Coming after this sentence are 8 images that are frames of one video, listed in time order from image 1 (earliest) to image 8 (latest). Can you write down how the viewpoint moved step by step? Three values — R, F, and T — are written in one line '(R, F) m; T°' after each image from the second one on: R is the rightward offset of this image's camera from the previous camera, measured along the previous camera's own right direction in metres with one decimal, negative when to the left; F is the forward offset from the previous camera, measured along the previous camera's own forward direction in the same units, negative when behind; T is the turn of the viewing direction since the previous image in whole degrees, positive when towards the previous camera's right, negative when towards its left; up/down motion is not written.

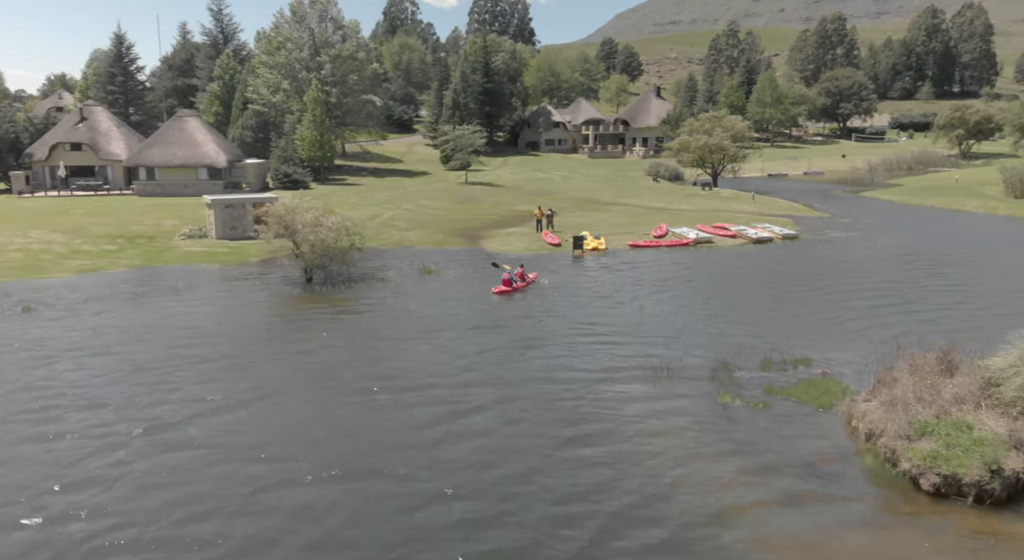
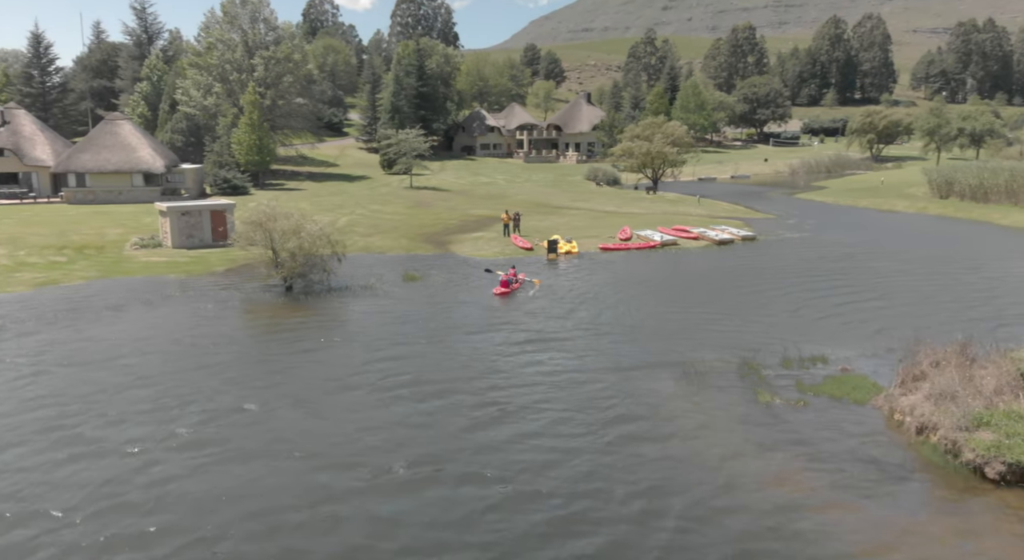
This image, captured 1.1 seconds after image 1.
(-2.7, +0.4) m; +6°
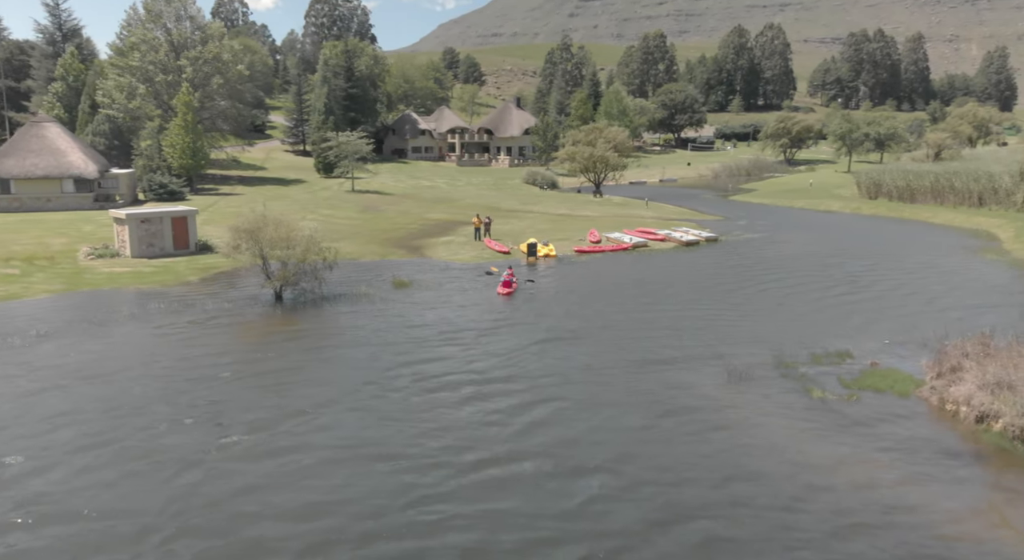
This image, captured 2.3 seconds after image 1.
(-3.4, +0.3) m; +6°
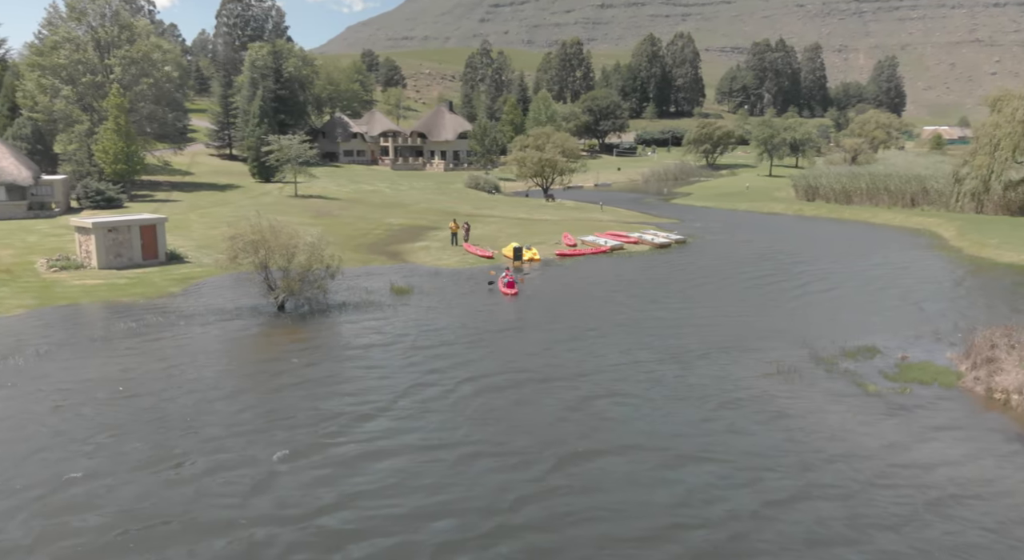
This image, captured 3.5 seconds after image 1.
(-3.7, +0.3) m; +6°
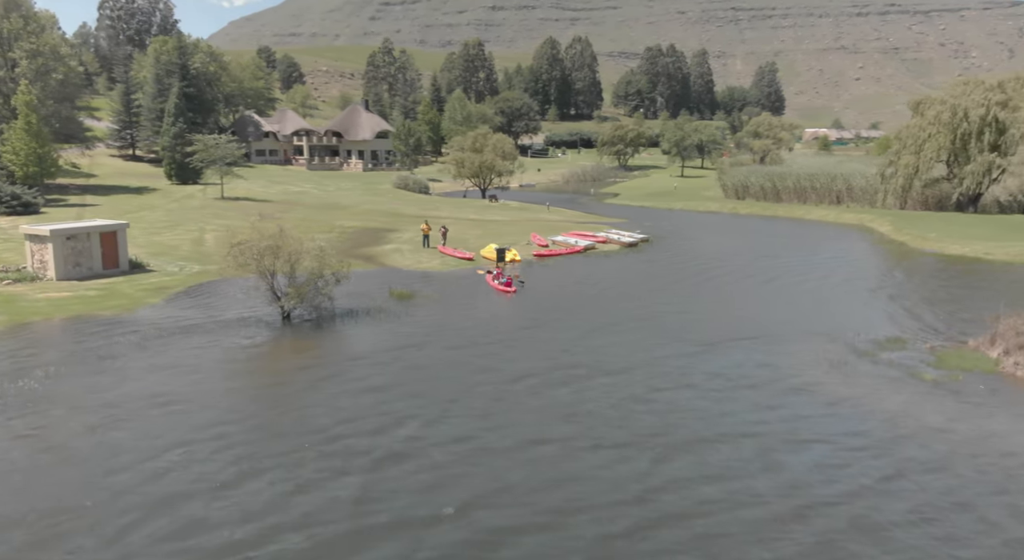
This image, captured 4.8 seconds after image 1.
(-4.4, +0.6) m; +8°
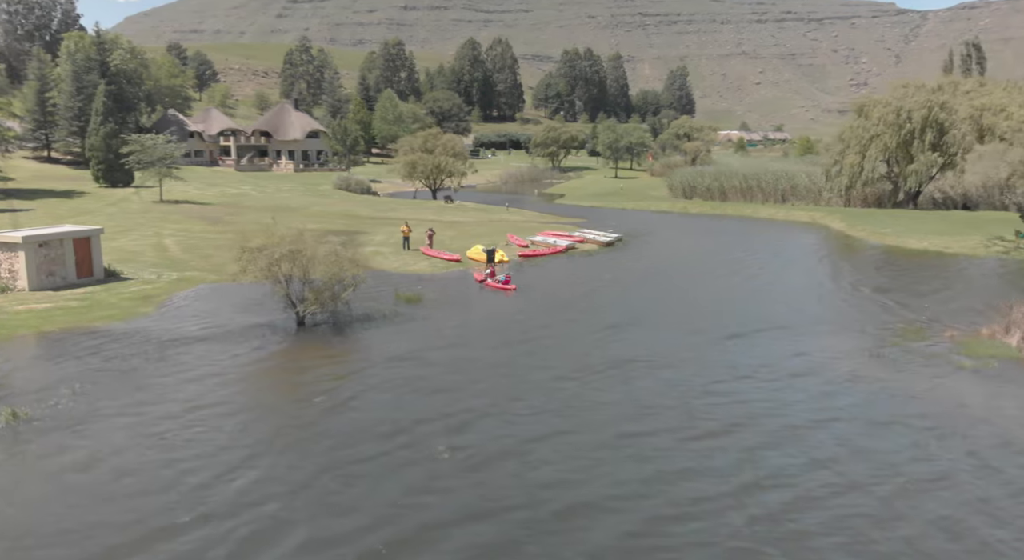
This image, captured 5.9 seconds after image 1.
(-3.8, +0.4) m; +6°
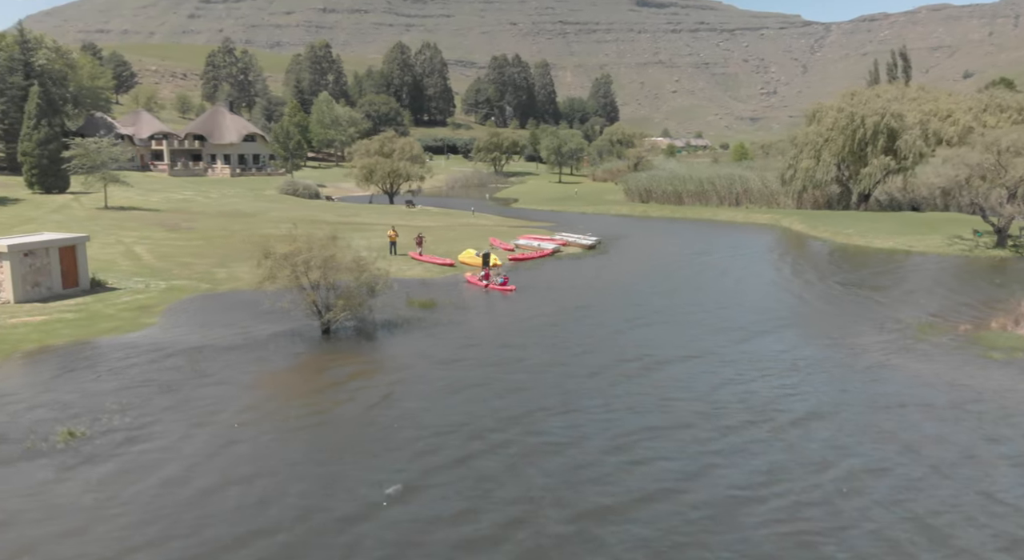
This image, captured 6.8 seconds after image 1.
(-3.6, +0.2) m; +5°
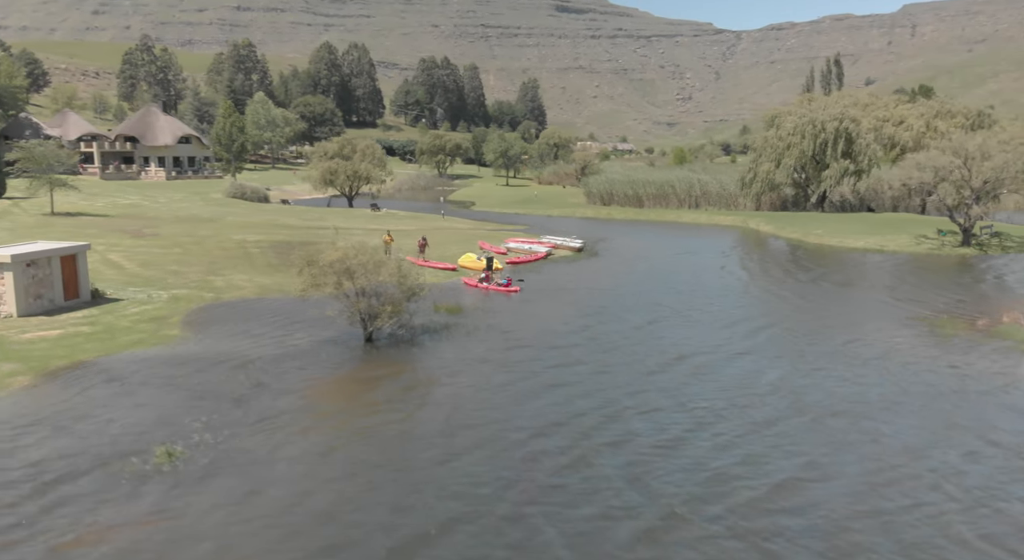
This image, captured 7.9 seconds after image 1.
(-4.0, 0.0) m; +5°
